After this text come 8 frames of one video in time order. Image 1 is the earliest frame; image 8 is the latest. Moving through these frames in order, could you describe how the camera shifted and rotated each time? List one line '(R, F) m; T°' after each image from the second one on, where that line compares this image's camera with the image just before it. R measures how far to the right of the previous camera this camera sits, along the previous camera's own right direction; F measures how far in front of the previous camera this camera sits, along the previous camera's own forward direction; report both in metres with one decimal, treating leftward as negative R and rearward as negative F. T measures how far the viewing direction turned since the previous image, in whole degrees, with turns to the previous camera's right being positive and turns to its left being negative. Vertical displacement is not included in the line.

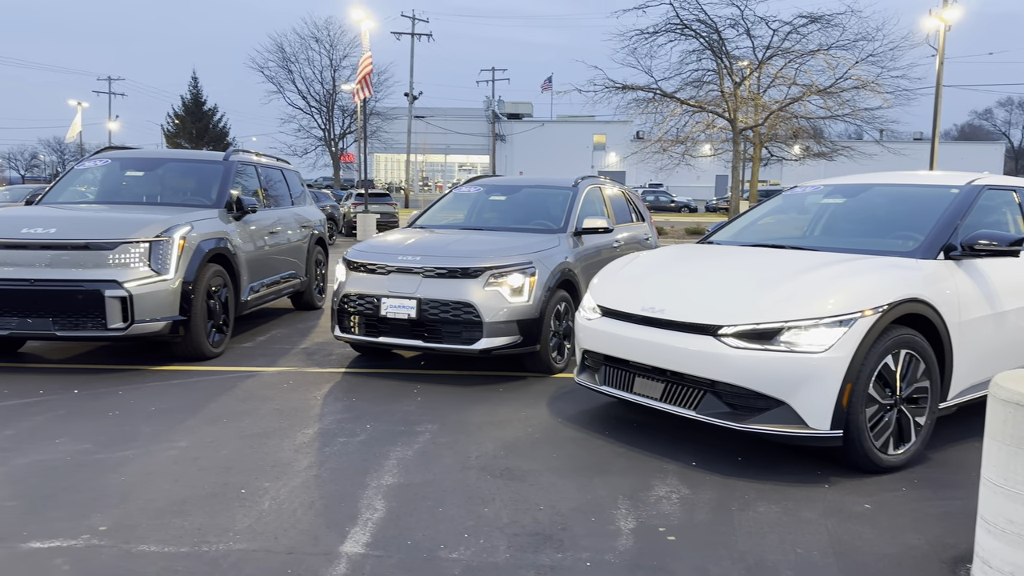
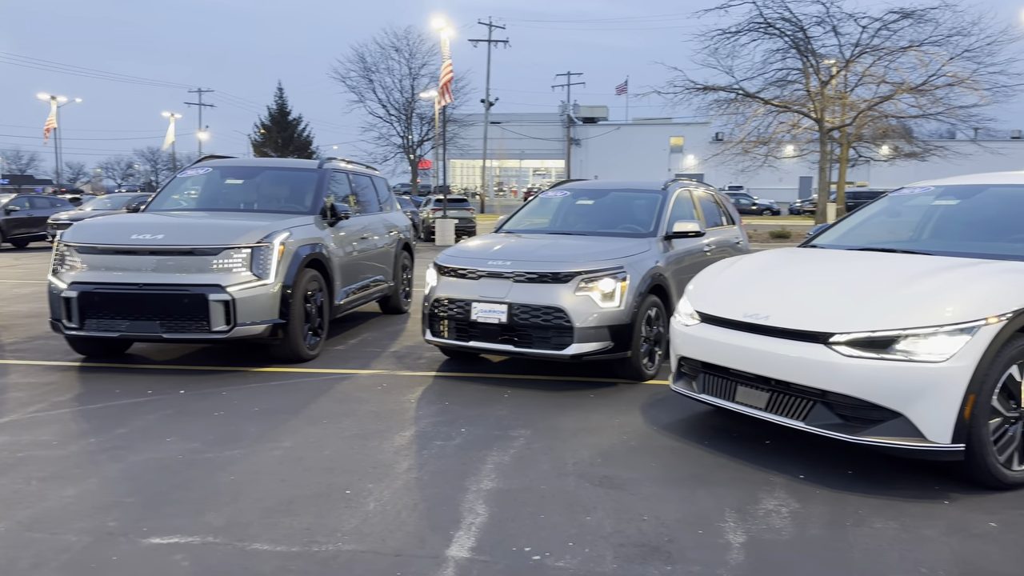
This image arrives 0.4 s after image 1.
(-0.1, 0.0) m; -5°
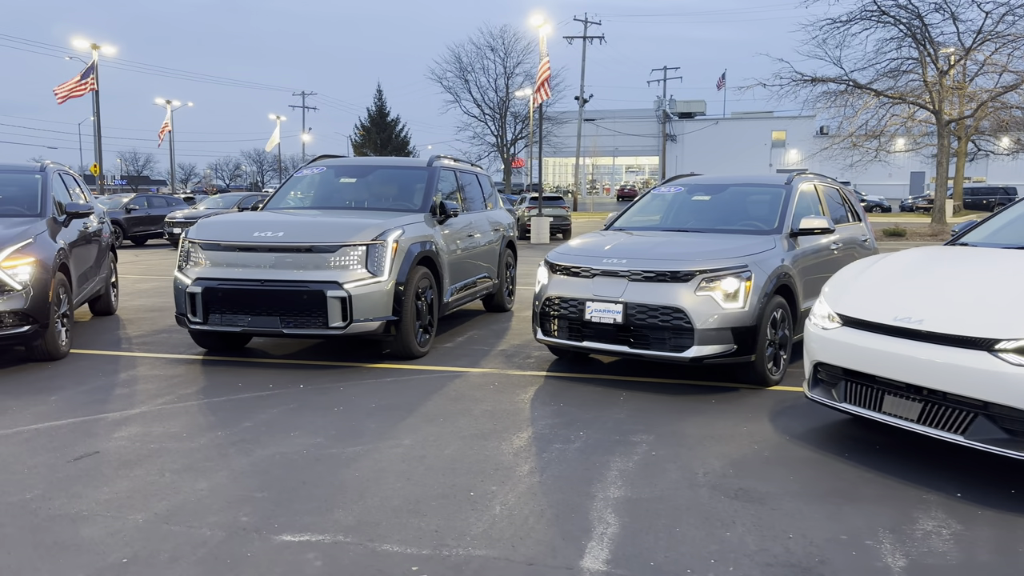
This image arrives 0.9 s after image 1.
(-0.2, +0.1) m; -6°
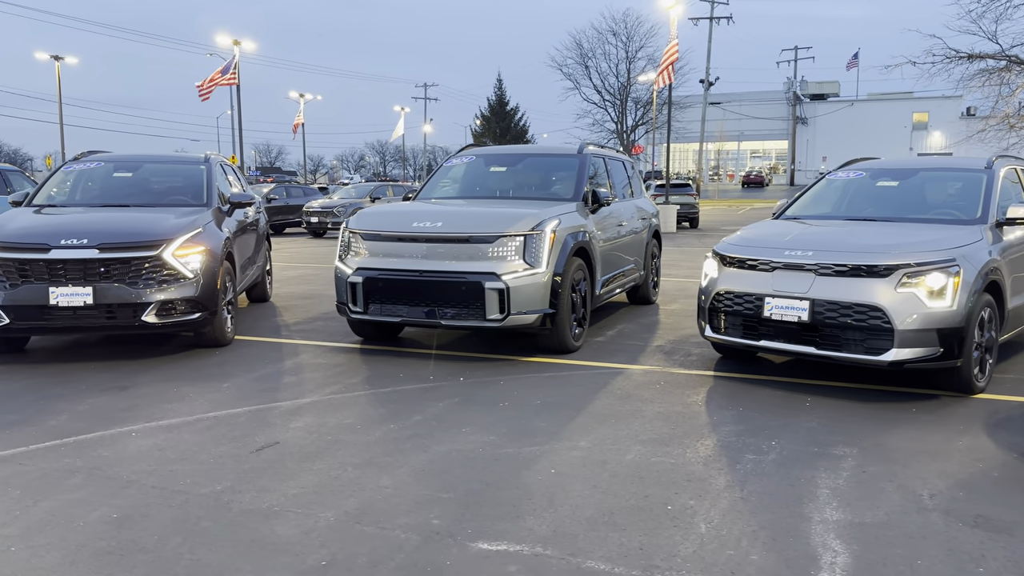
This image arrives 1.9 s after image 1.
(-0.4, +0.2) m; -8°
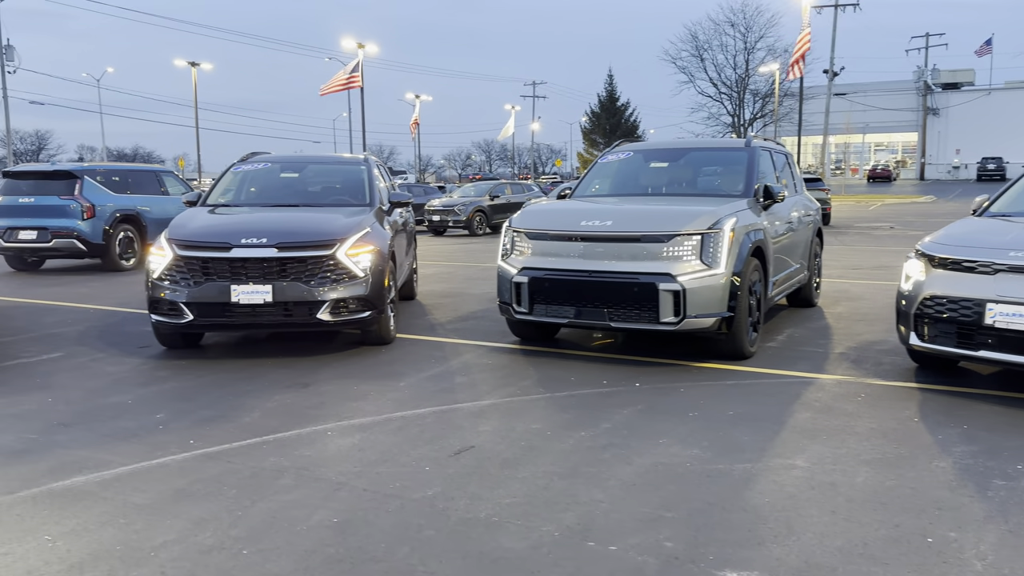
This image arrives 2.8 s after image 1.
(-0.5, +0.2) m; -7°
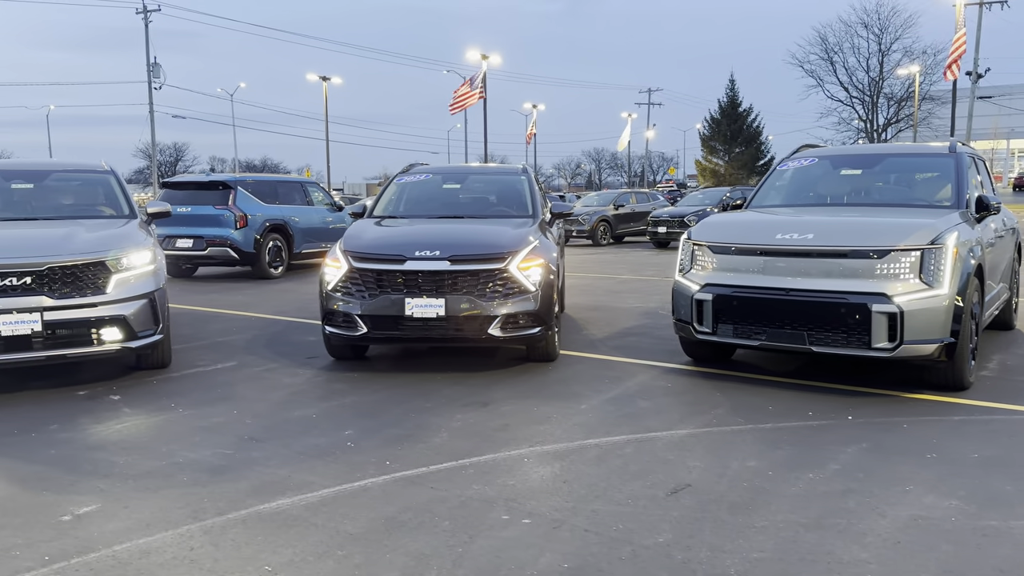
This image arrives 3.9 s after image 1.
(-0.5, +0.3) m; -8°
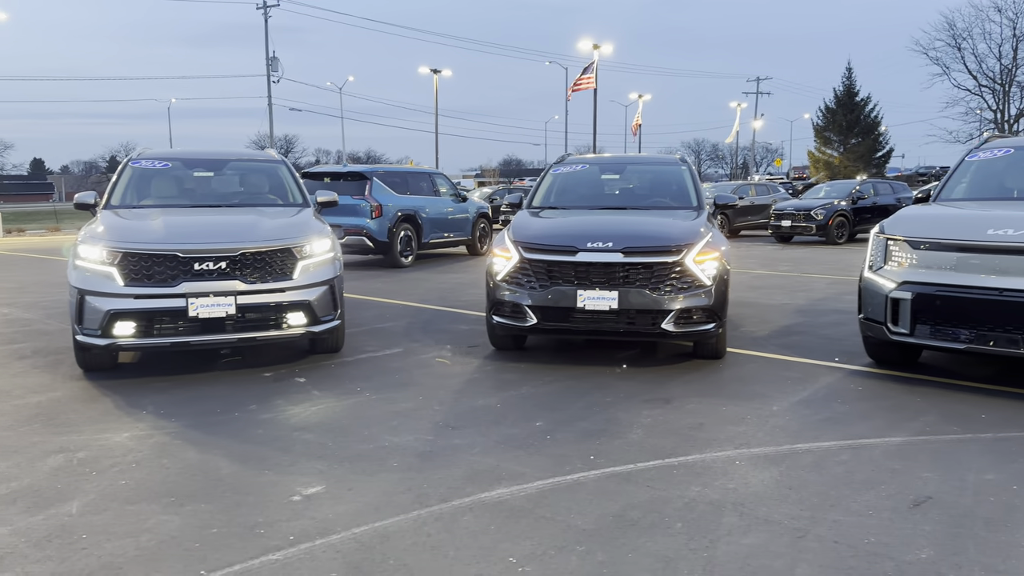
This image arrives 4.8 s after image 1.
(-0.6, +0.1) m; -7°
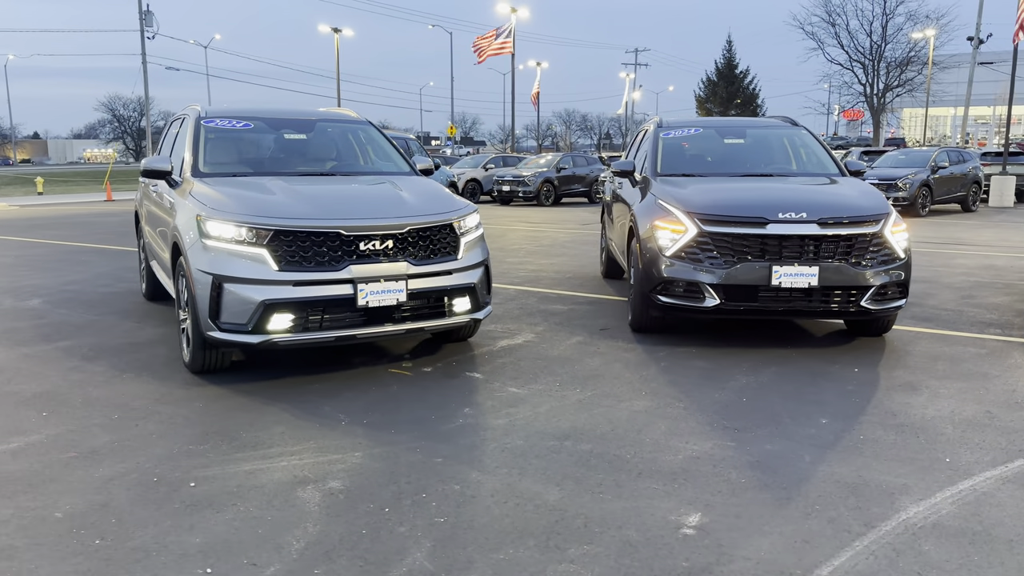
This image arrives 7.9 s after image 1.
(-2.1, +0.8) m; +9°
